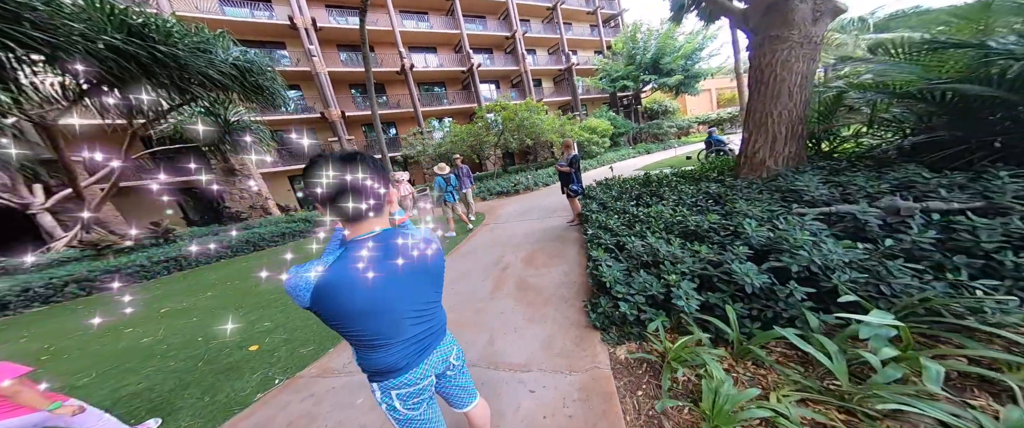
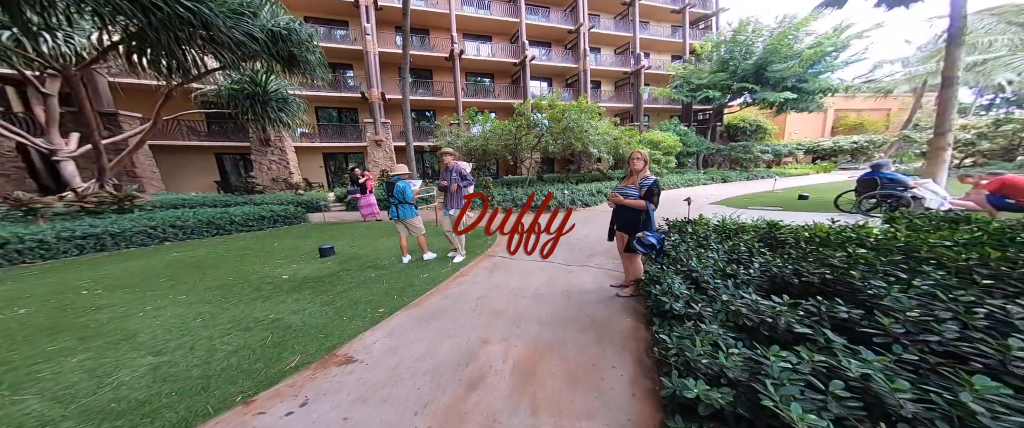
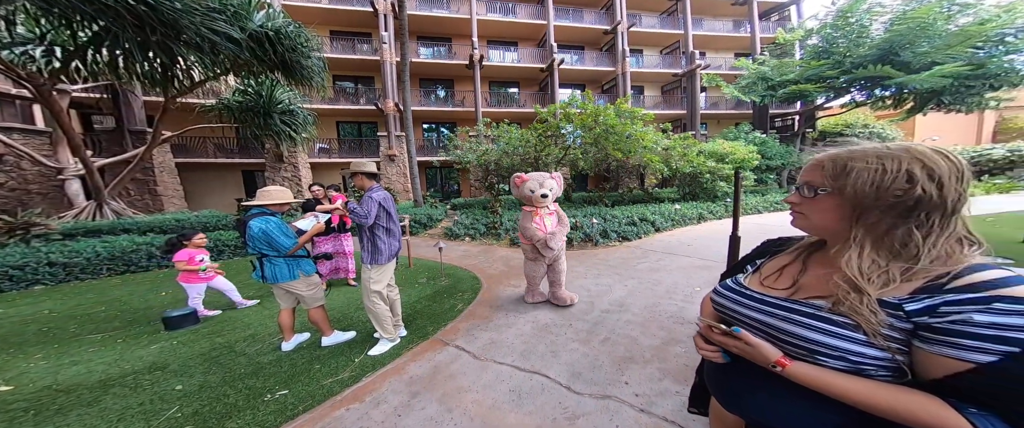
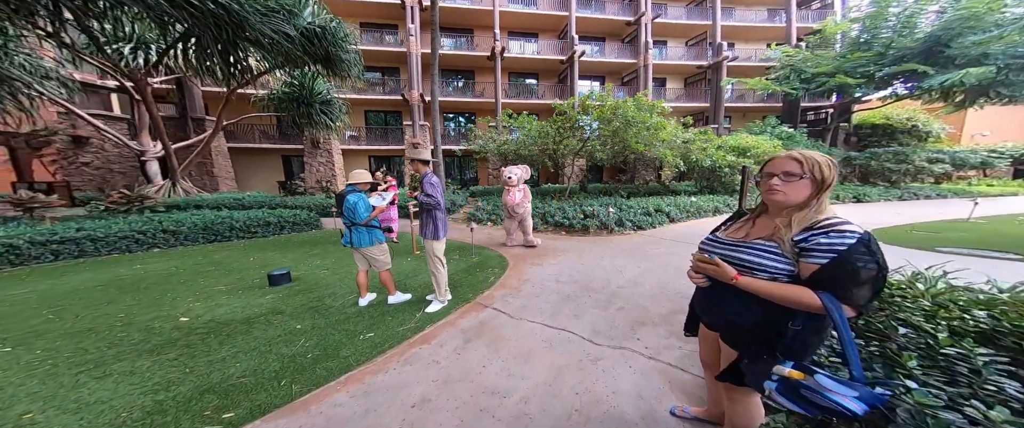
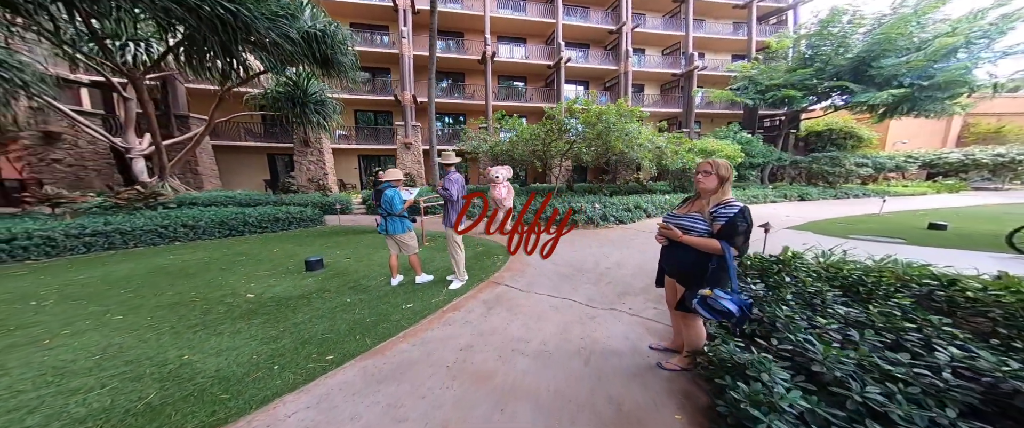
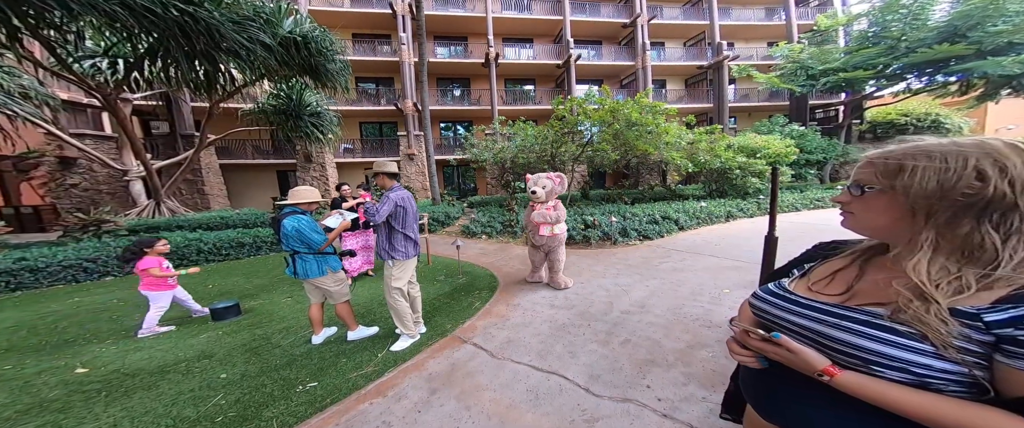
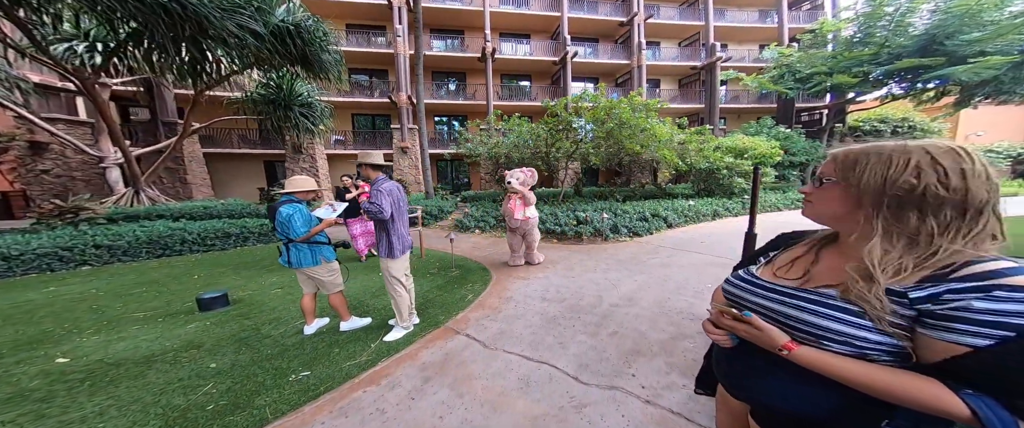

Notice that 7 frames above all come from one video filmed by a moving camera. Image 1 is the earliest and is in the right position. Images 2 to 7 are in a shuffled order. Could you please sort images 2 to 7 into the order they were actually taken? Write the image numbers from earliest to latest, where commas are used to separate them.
2, 5, 4, 7, 6, 3
